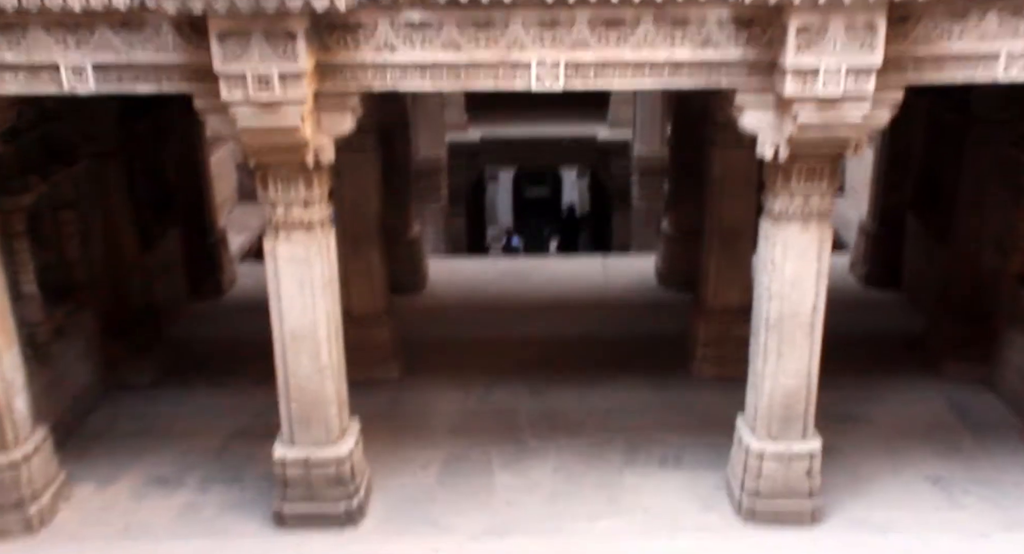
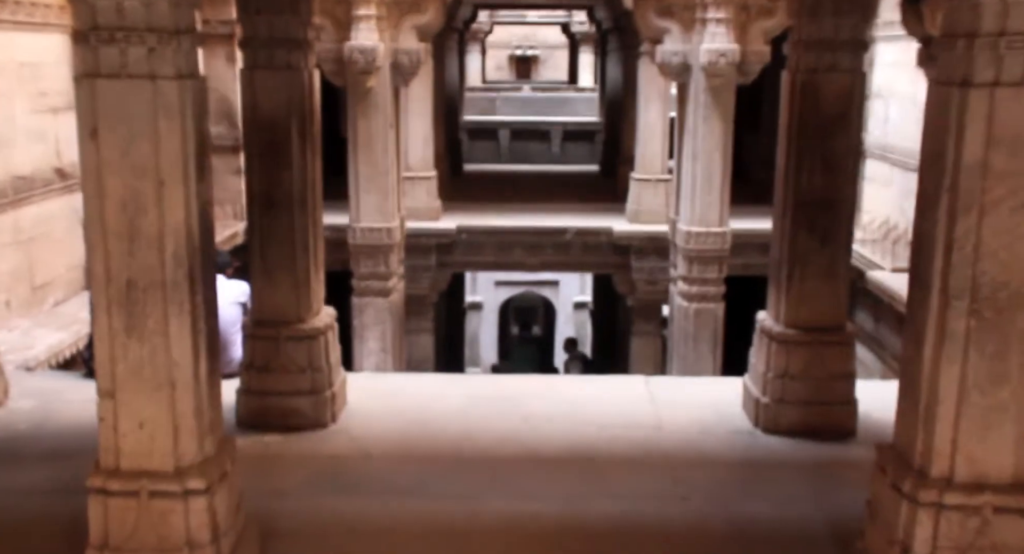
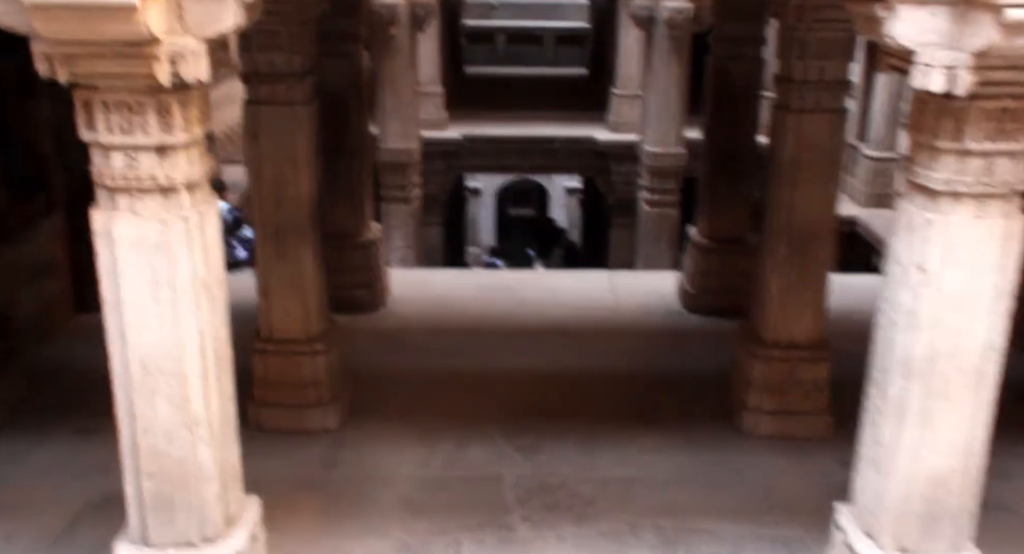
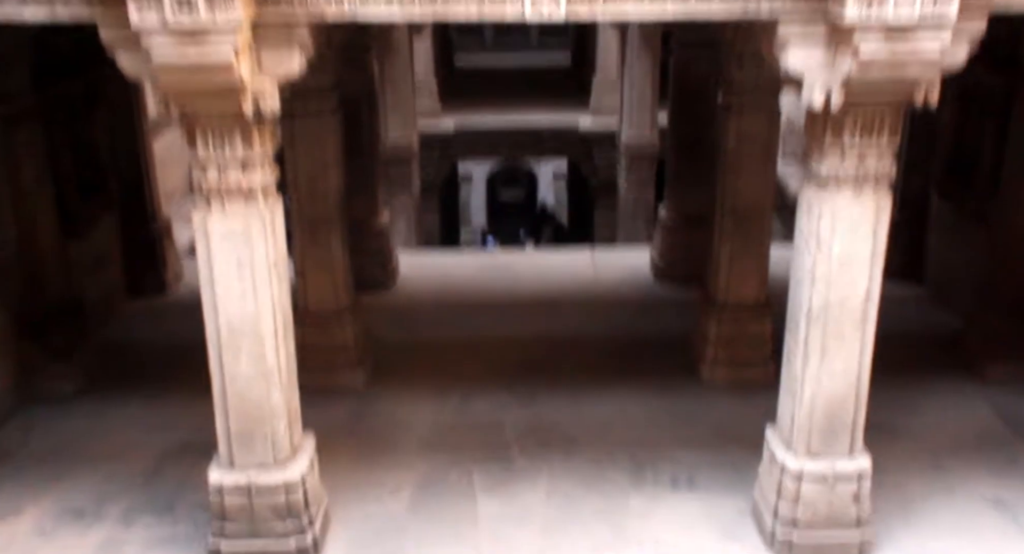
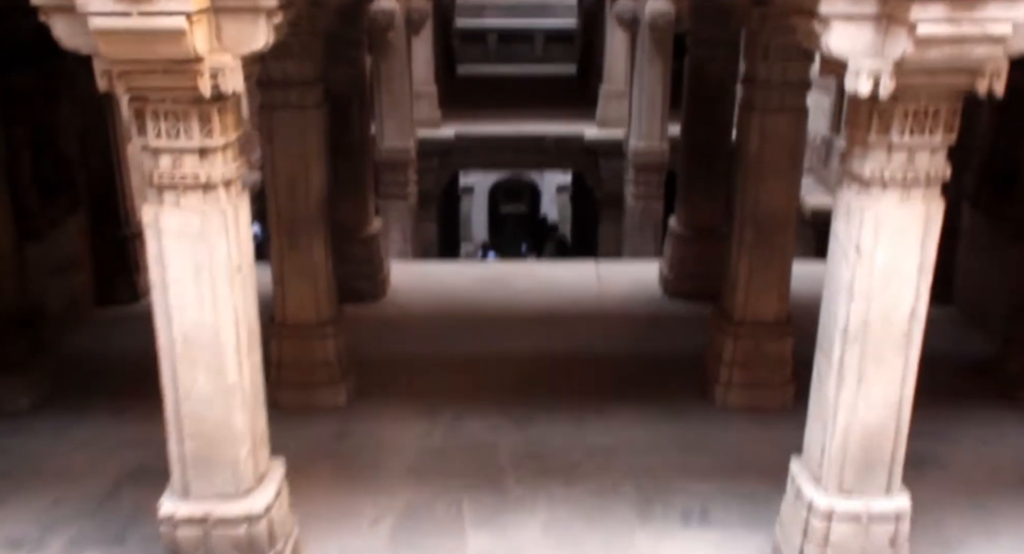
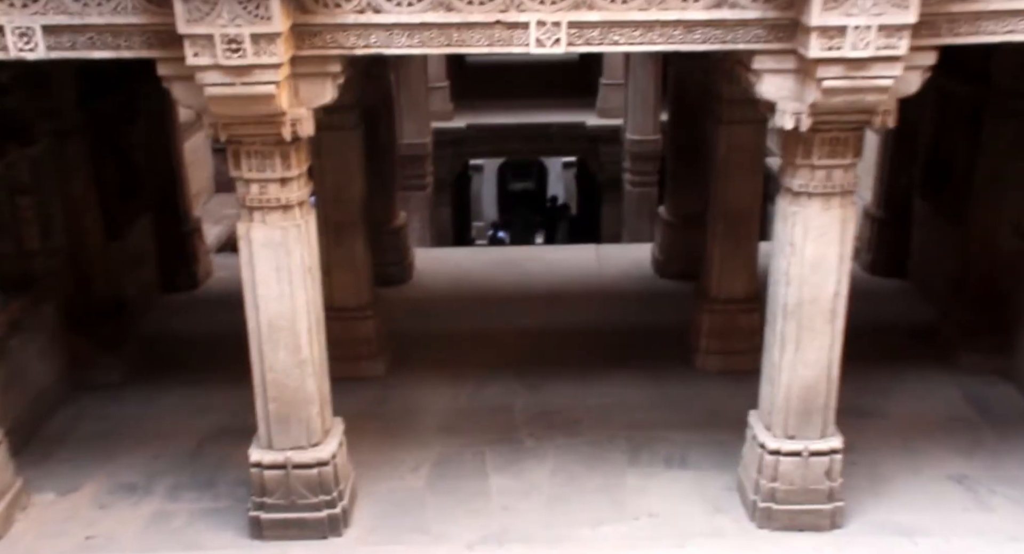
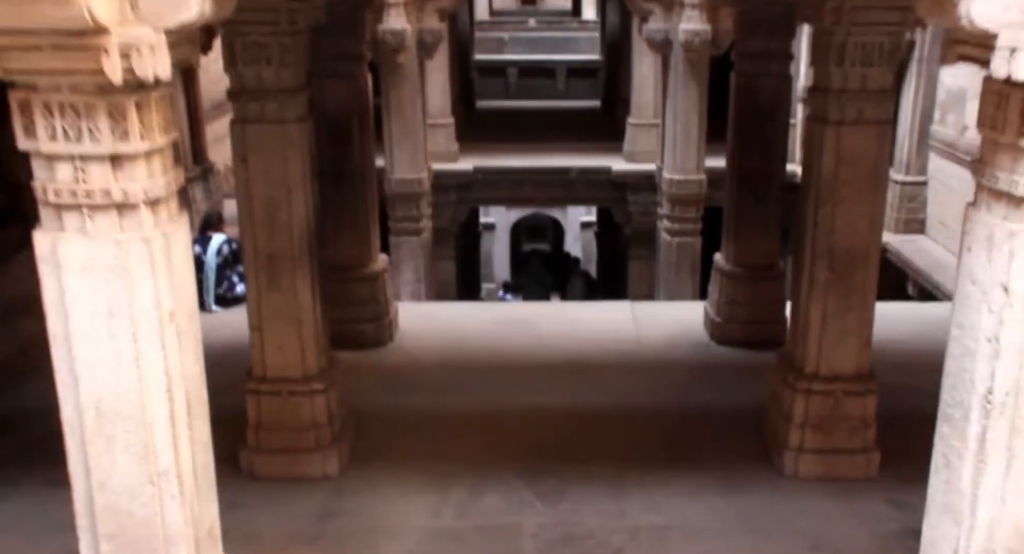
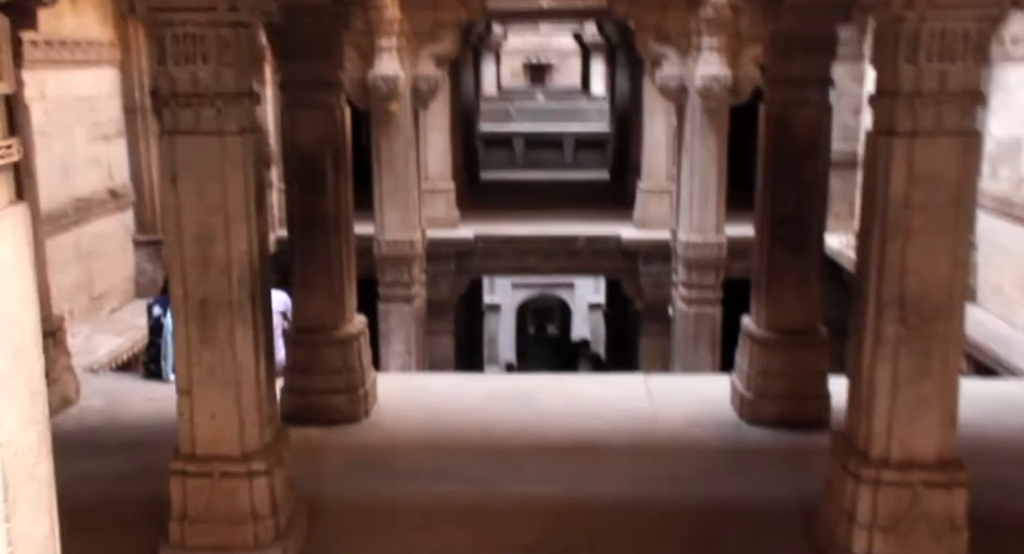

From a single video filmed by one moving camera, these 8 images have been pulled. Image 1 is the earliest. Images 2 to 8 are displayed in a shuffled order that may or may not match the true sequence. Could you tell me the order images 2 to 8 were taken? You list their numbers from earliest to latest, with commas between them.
6, 4, 5, 3, 7, 8, 2
